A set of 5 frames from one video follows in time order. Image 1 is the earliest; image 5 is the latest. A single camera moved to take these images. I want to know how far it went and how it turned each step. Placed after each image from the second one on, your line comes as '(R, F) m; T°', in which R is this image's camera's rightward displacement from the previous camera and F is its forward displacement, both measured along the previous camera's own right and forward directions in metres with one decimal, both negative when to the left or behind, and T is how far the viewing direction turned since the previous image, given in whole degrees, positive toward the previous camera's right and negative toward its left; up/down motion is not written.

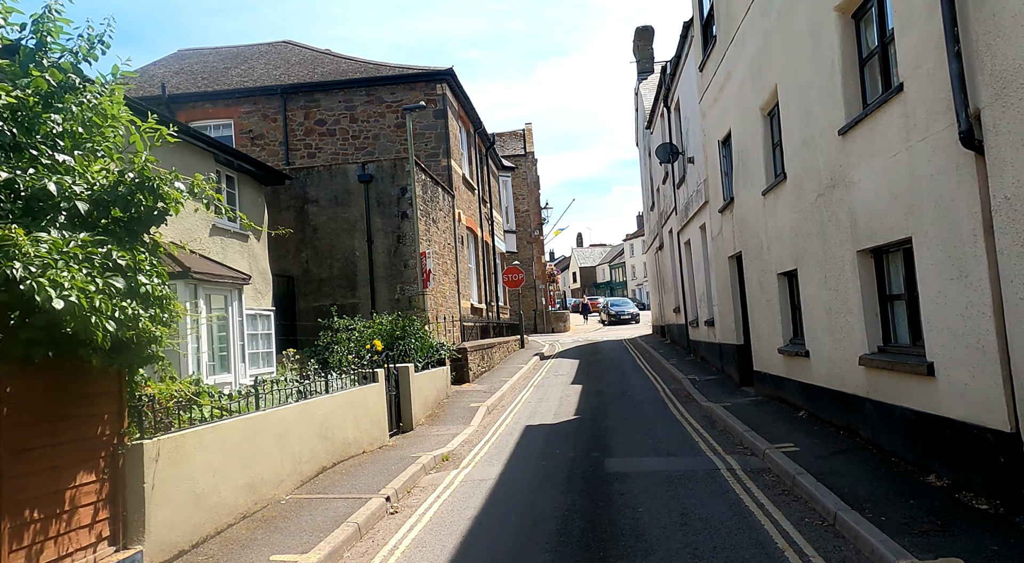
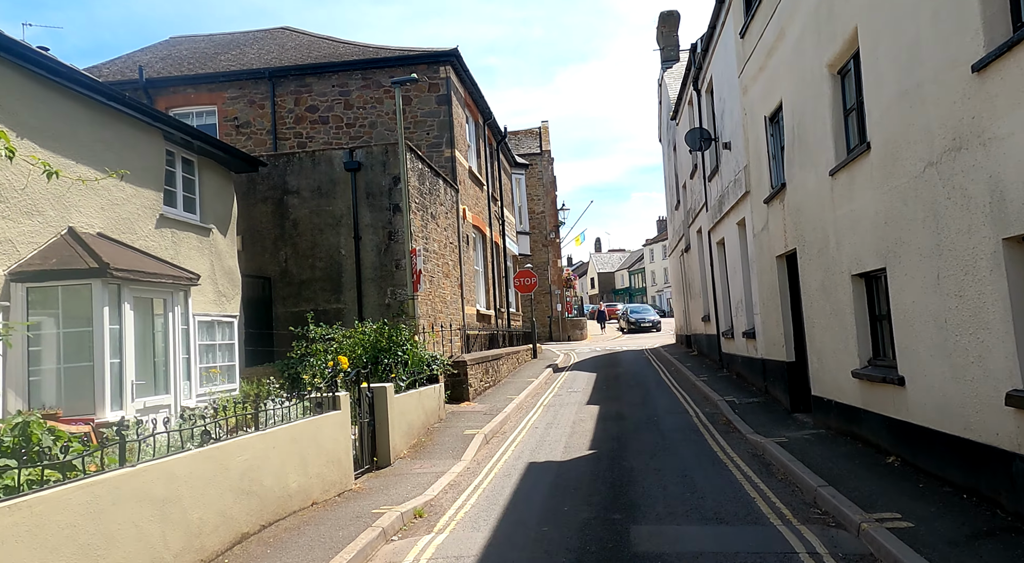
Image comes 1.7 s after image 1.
(+0.2, +2.3) m; -1°
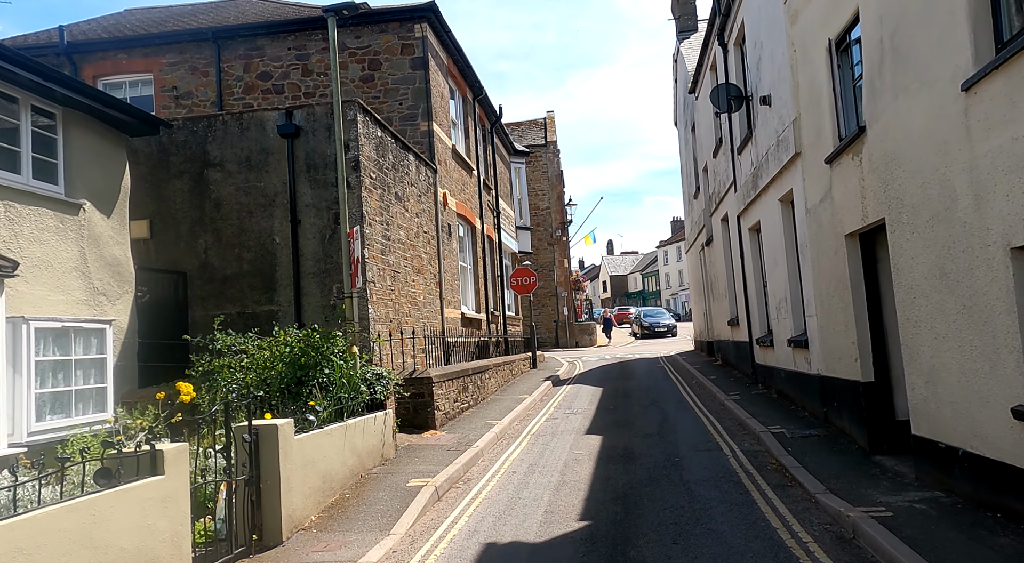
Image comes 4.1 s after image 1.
(+0.5, +3.3) m; -1°
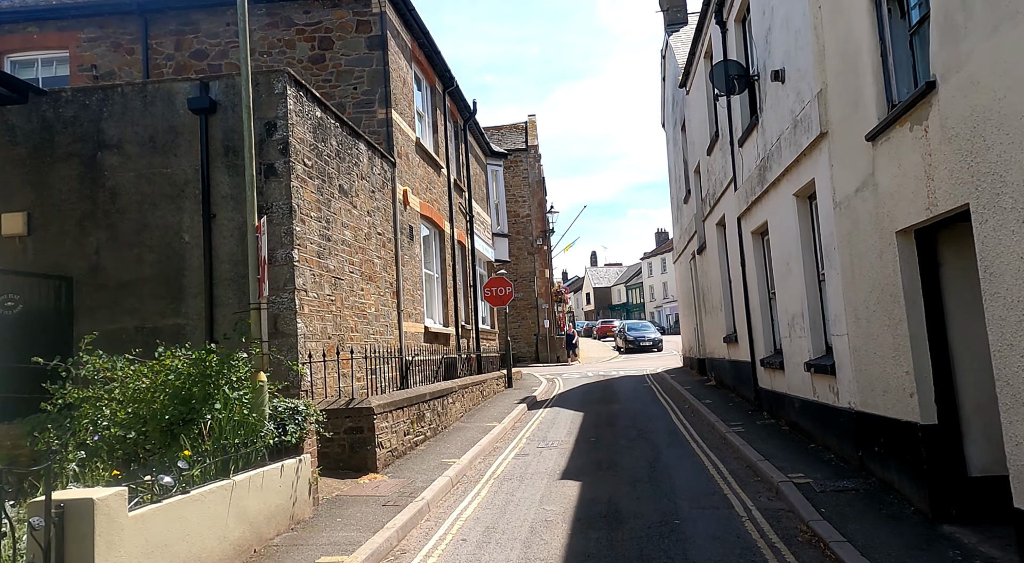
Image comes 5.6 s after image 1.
(+0.3, +2.2) m; +1°
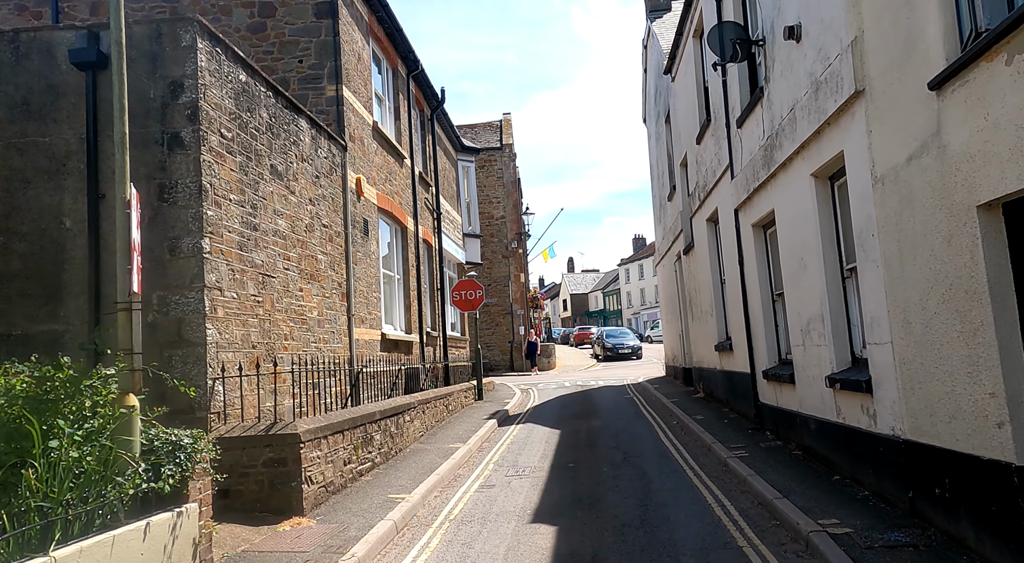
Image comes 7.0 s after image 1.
(+0.2, +1.8) m; +2°
